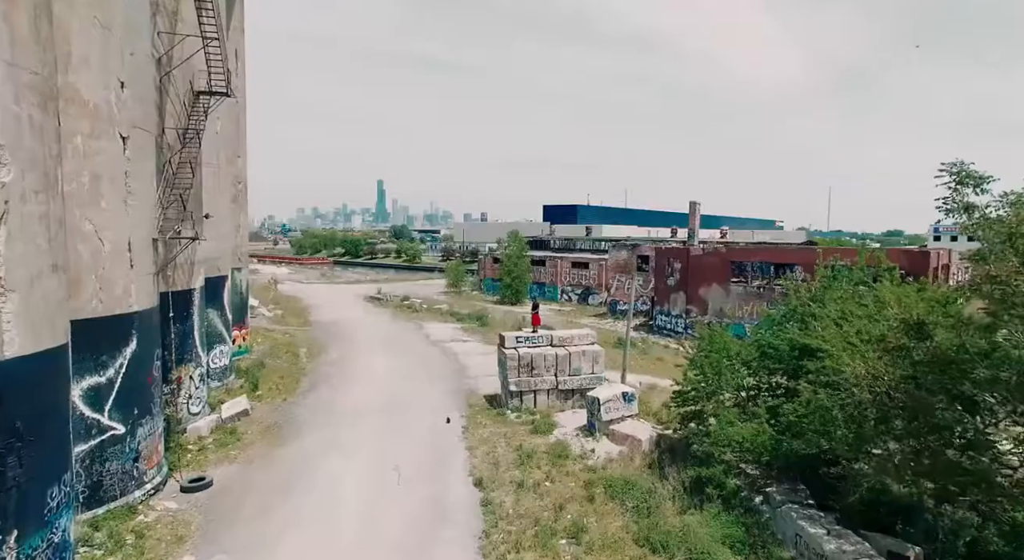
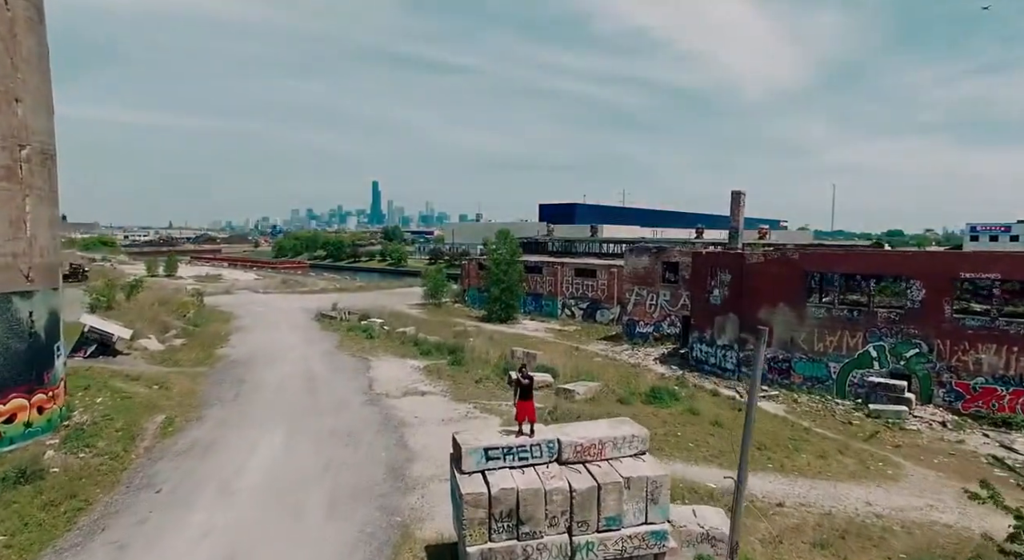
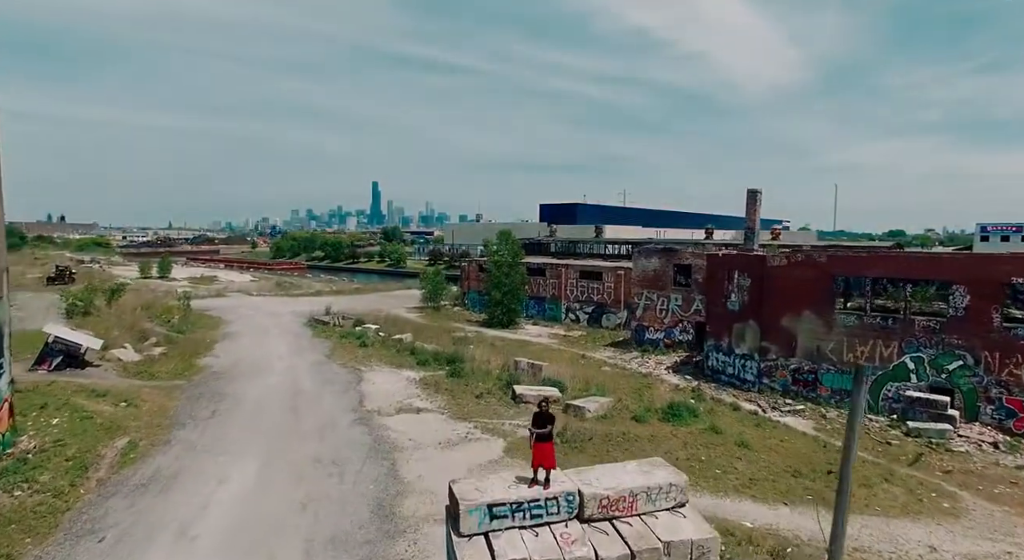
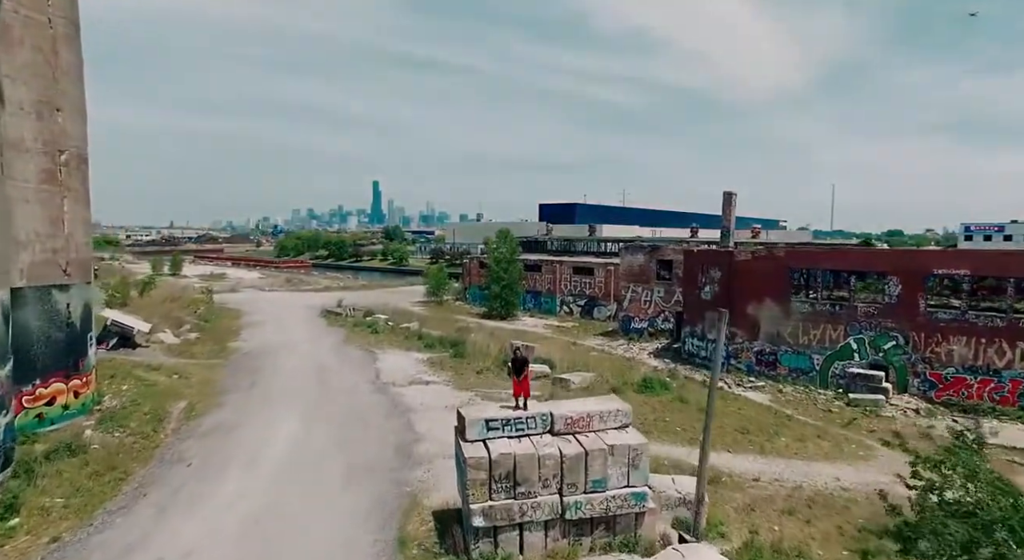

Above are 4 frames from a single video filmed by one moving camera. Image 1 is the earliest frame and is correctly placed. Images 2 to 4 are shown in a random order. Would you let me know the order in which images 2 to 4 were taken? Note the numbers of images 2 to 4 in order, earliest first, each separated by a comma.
4, 2, 3
